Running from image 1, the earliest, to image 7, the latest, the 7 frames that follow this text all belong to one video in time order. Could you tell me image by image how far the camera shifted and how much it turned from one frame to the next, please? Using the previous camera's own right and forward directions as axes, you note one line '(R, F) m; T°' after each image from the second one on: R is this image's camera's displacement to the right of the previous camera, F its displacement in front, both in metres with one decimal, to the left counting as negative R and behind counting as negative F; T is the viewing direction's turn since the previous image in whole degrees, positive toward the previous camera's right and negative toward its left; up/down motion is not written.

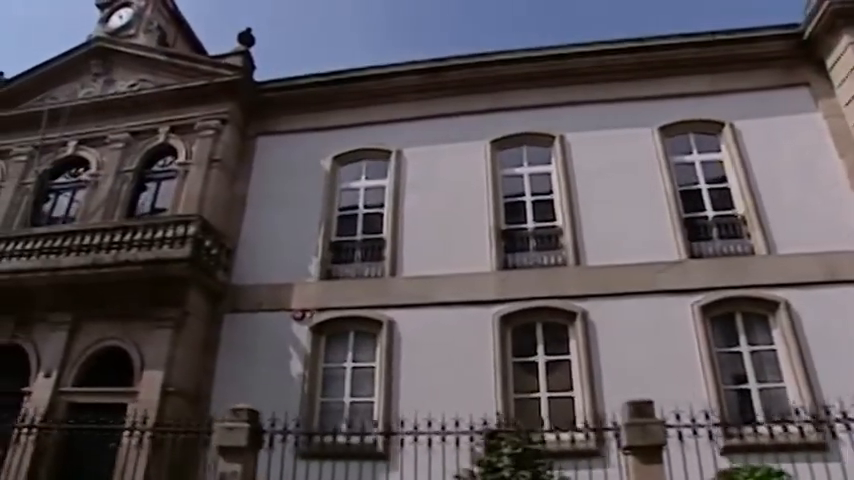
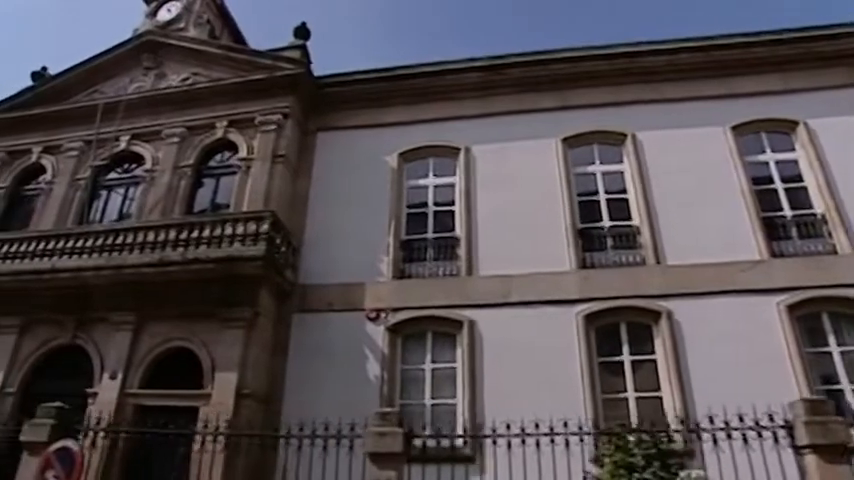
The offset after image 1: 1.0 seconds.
(-1.8, +0.2) m; +1°
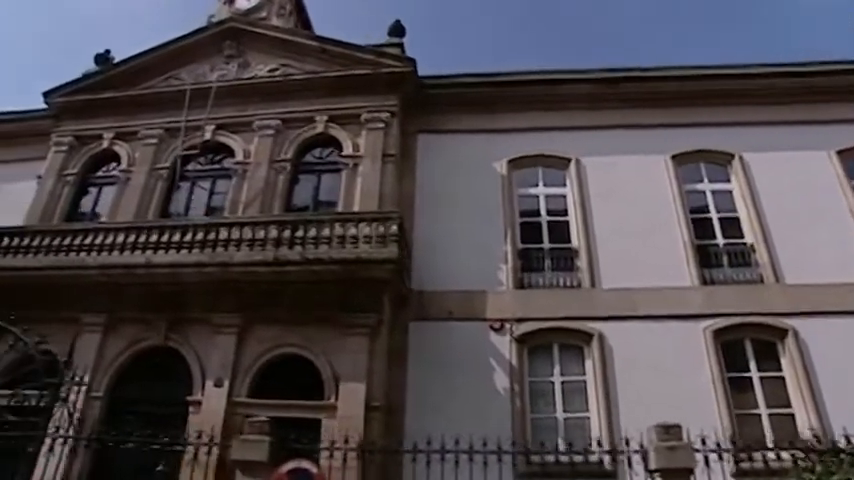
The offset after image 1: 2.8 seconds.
(-3.4, +0.5) m; +5°
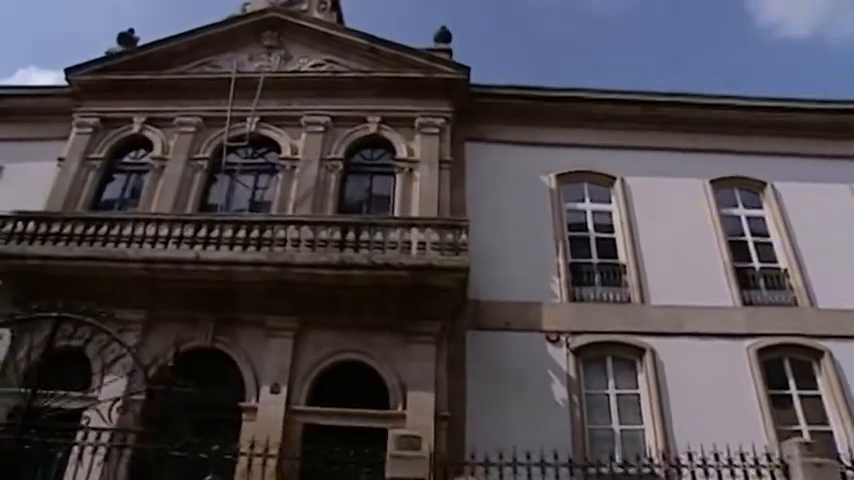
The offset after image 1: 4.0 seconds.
(-2.2, +0.2) m; +5°
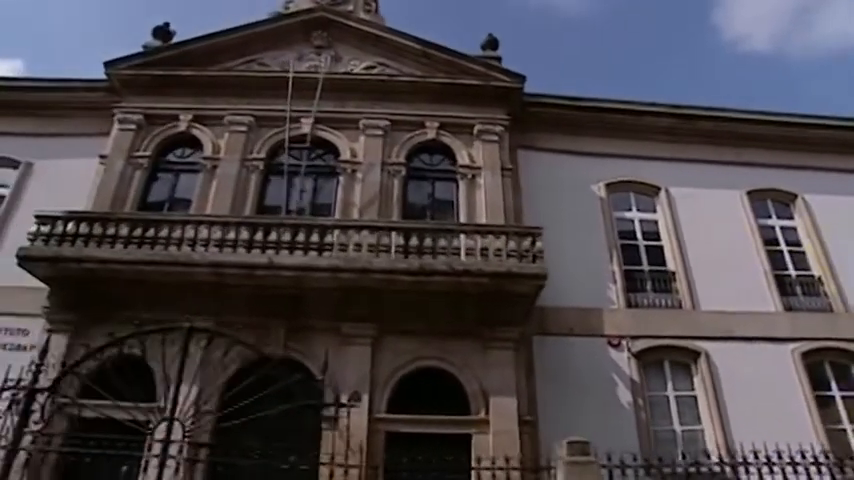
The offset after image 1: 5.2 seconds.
(-2.2, 0.0) m; +4°
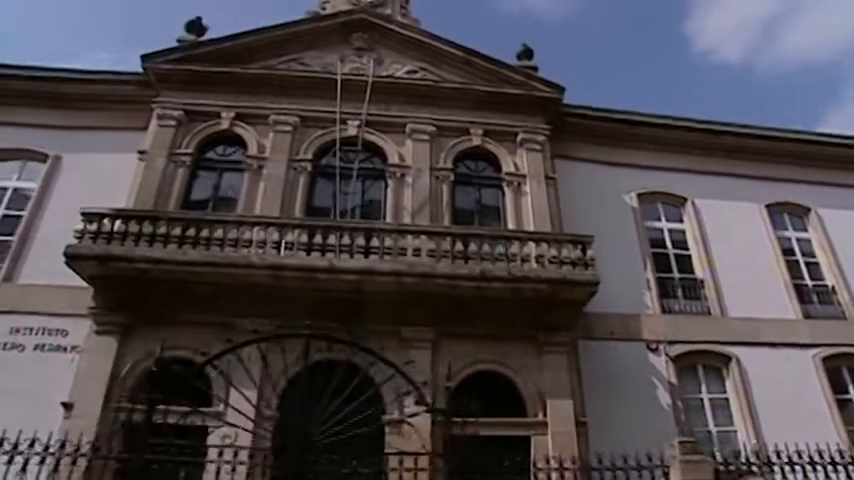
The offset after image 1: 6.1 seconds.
(-1.8, -0.1) m; +4°
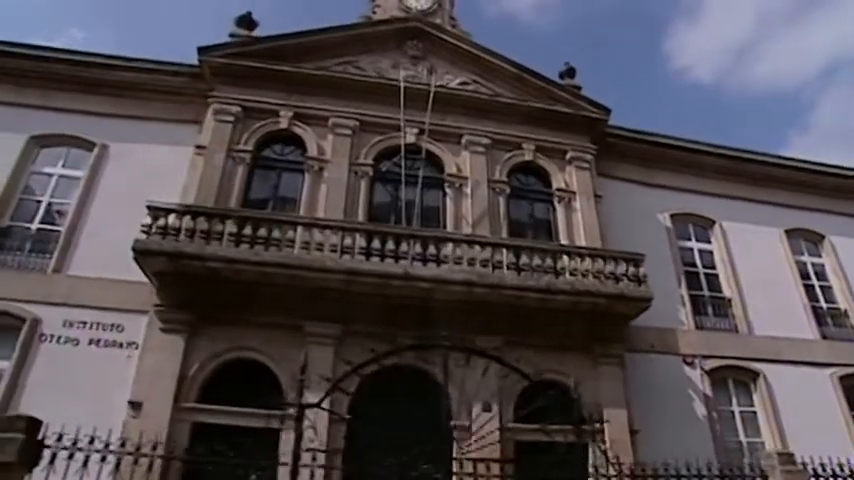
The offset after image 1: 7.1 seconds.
(-2.0, -0.1) m; +4°
